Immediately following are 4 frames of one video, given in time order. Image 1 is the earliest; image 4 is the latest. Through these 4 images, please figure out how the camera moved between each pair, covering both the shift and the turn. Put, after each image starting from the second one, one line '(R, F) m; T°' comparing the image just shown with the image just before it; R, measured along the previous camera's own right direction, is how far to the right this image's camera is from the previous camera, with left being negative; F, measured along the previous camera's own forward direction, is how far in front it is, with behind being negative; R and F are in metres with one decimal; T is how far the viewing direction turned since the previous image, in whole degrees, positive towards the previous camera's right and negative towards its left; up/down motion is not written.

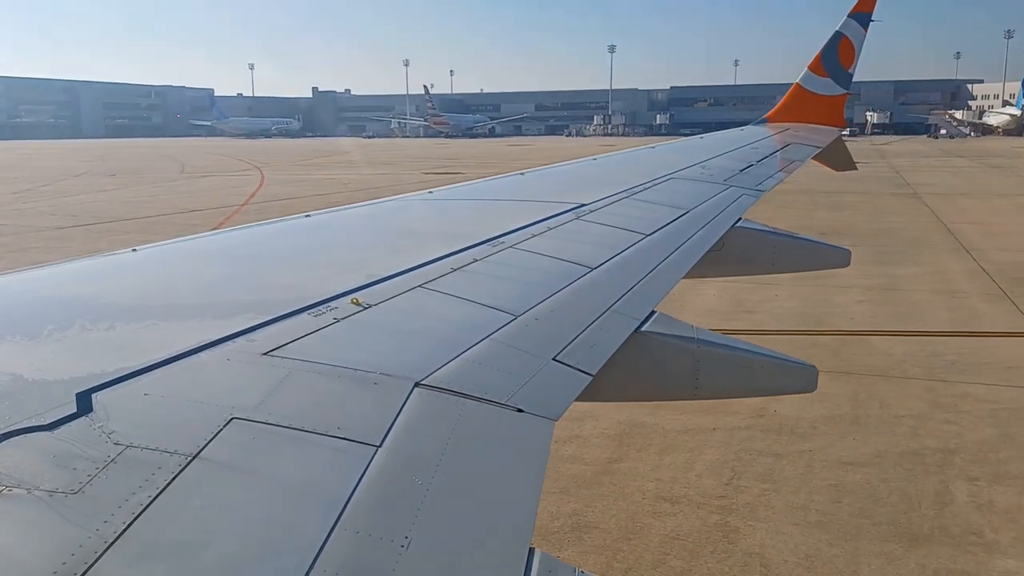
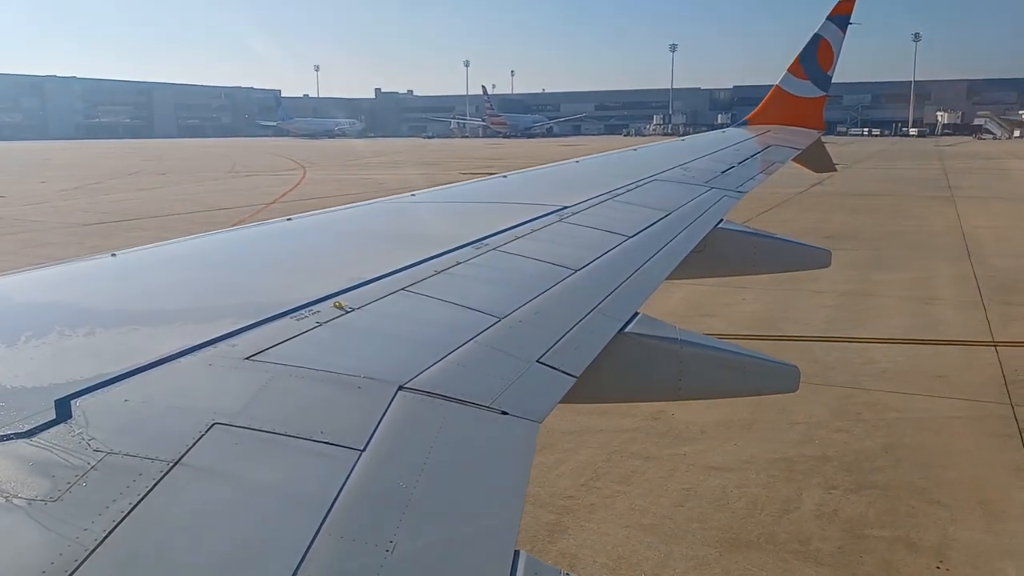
(+0.7, 0.0) m; -3°
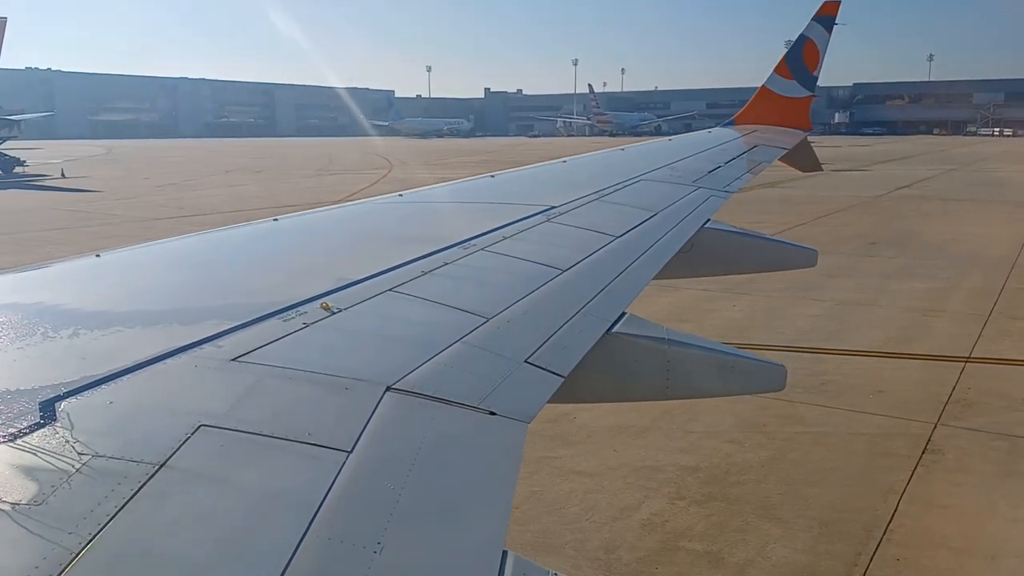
(+0.9, +0.1) m; -5°
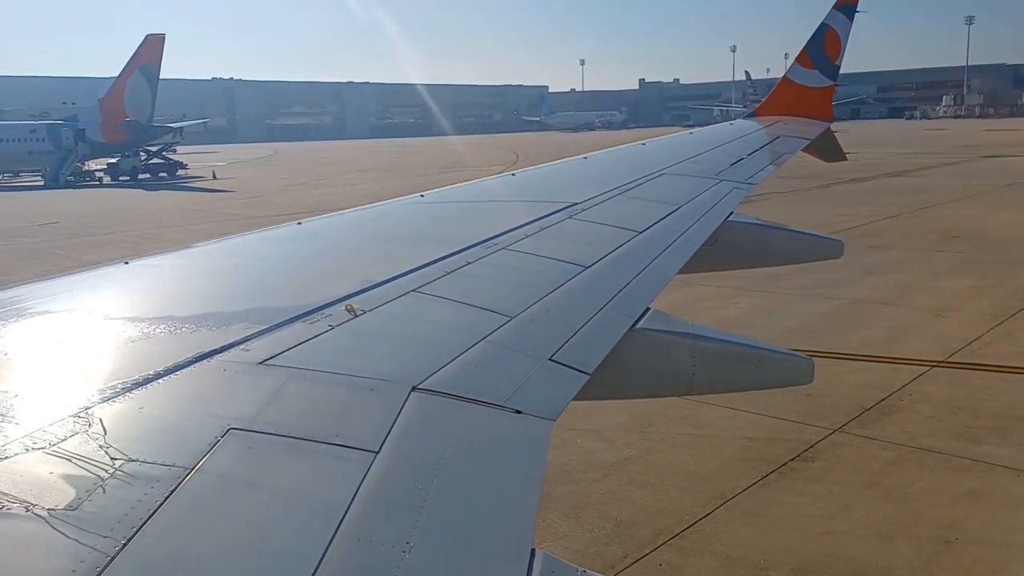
(+1.1, 0.0) m; -9°
